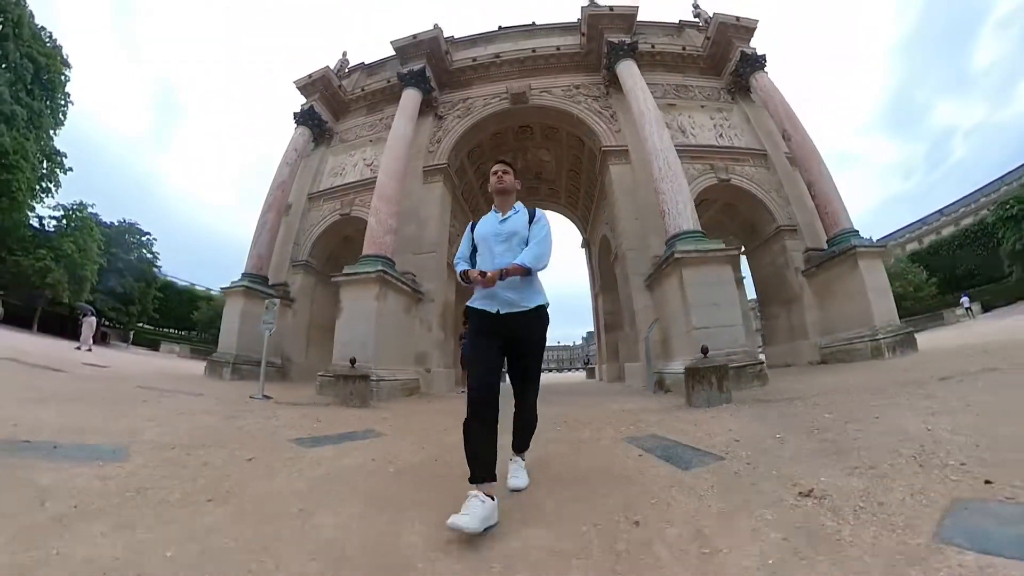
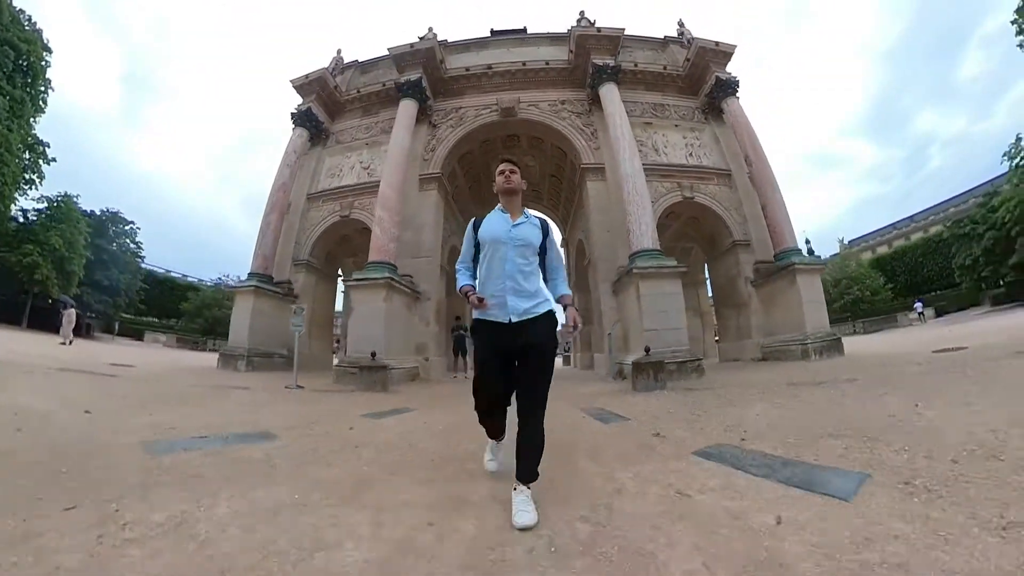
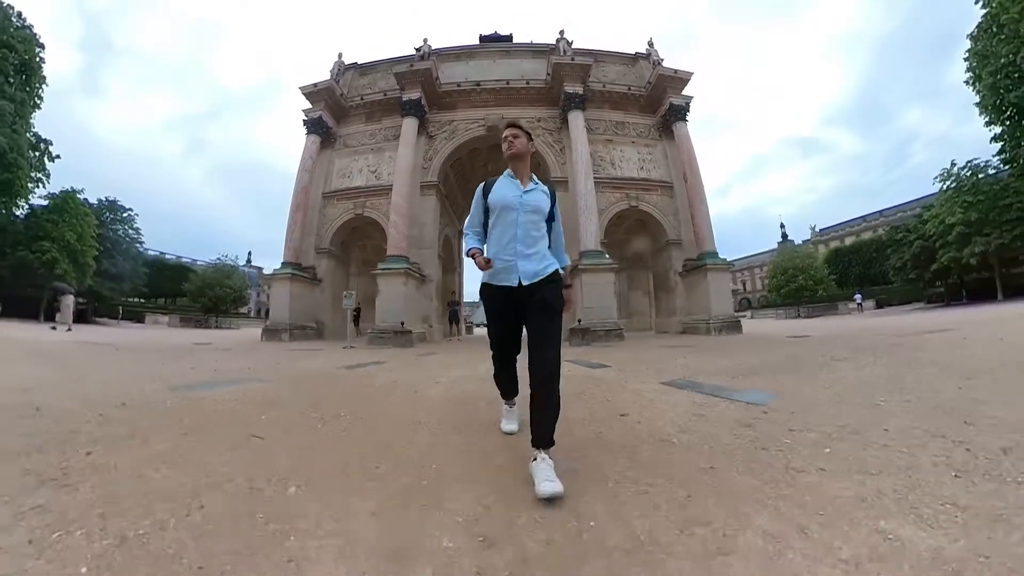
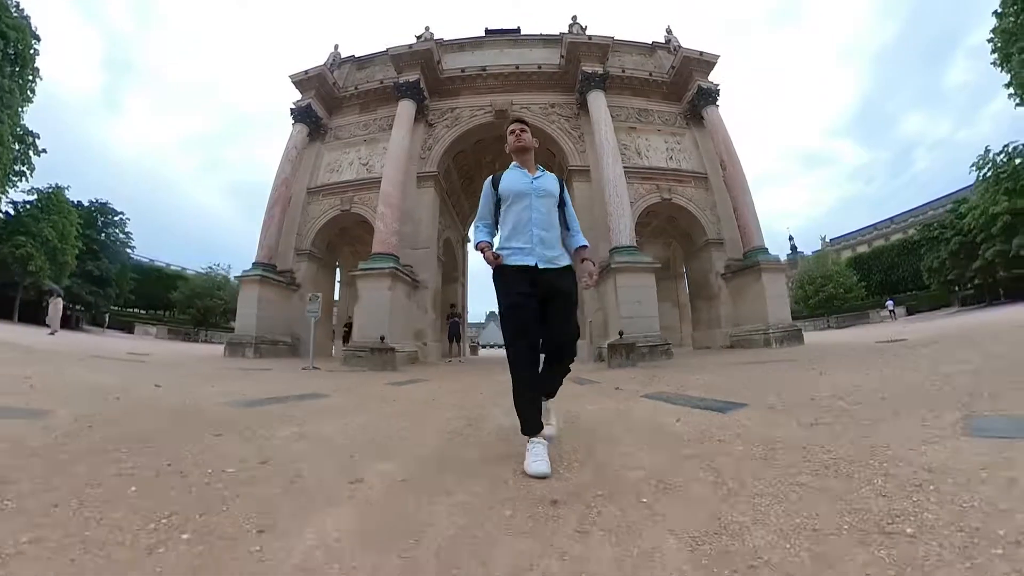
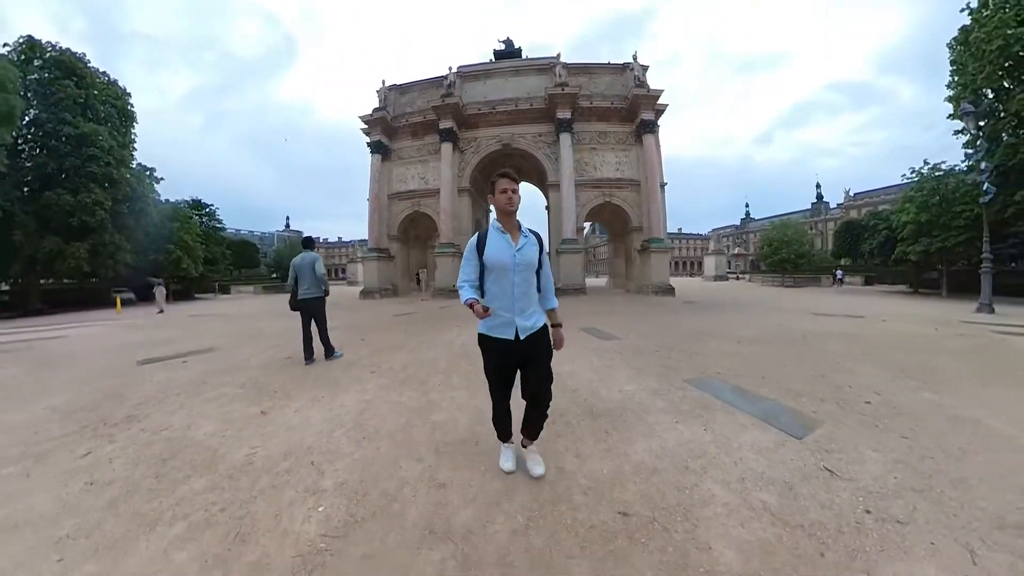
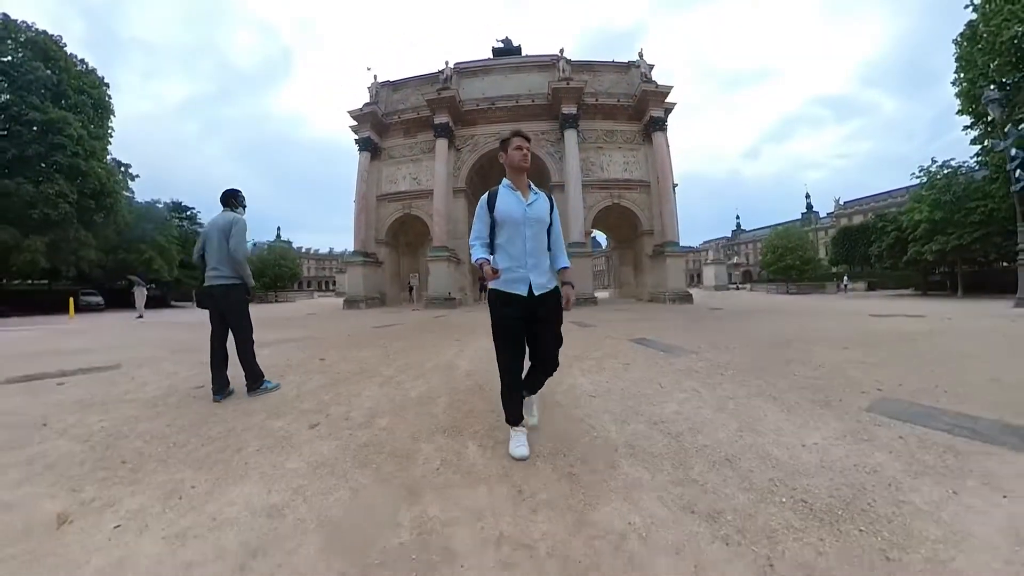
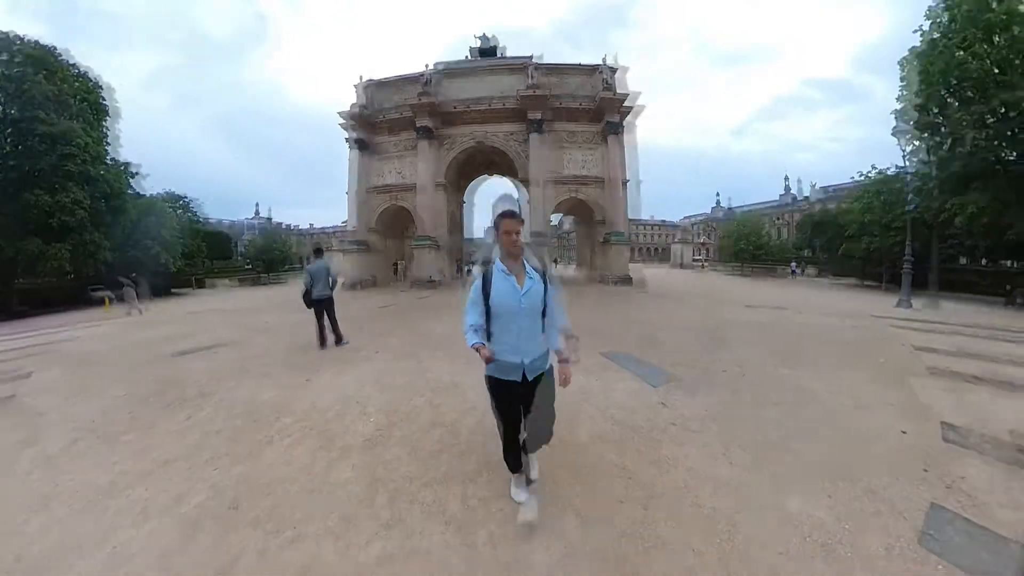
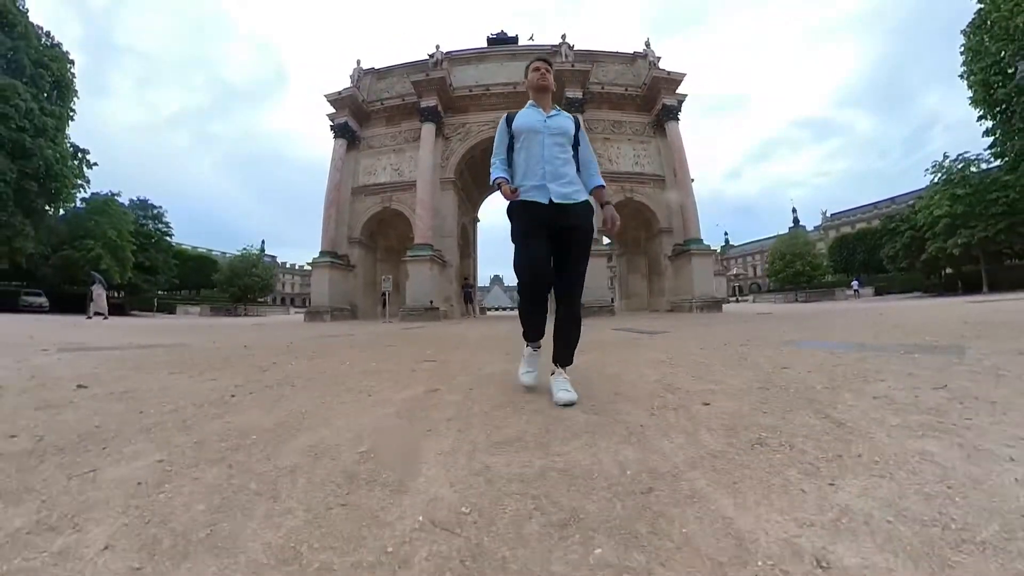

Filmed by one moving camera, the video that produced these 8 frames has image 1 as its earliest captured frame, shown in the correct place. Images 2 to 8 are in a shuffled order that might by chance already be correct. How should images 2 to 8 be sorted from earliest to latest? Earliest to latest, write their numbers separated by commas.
2, 4, 3, 8, 6, 5, 7
